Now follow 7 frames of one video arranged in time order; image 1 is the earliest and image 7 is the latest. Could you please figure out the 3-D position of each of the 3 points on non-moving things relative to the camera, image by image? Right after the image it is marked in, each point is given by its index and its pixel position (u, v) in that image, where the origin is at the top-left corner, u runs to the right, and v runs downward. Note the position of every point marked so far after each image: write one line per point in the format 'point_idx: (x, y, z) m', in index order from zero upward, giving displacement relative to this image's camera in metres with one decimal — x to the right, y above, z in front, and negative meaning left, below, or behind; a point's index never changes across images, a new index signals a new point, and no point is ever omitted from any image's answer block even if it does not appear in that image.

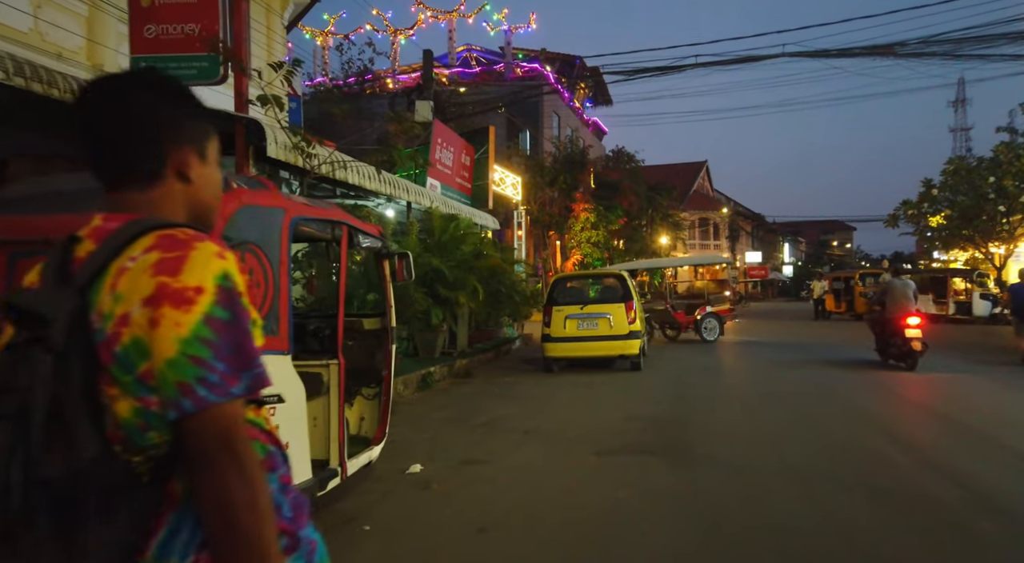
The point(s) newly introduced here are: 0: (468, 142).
0: (-1.0, +3.1, +16.1) m
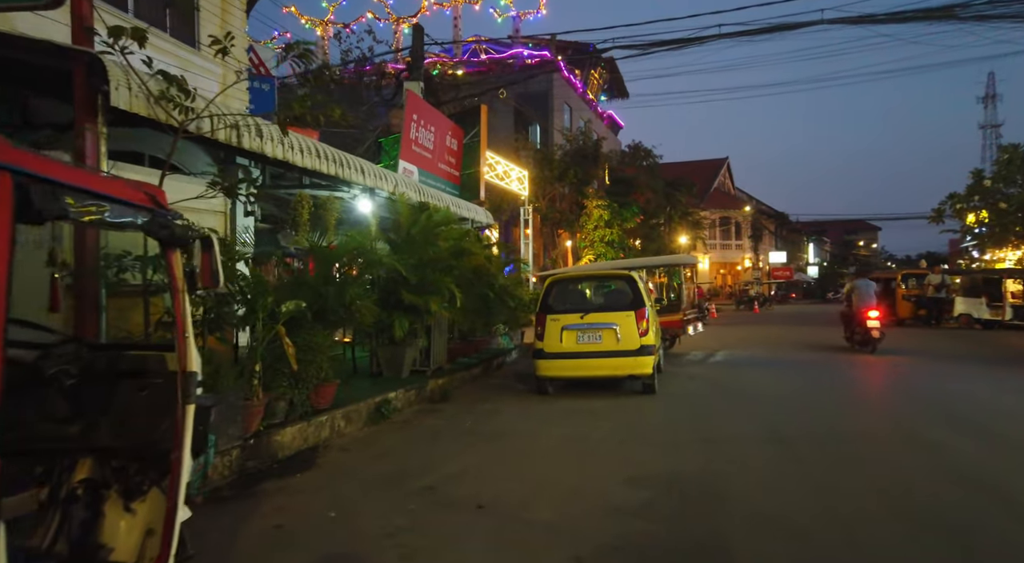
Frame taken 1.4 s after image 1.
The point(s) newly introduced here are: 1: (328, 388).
0: (-1.1, +3.1, +13.9) m
1: (-1.8, -1.1, +7.1) m
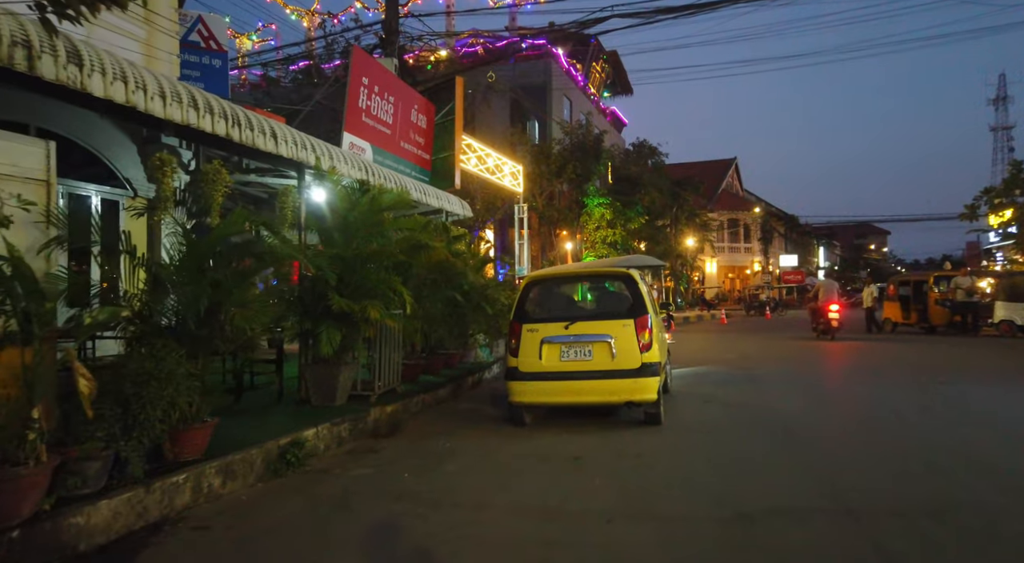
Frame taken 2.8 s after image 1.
0: (-1.5, +3.1, +11.8) m
1: (-2.2, -1.1, +5.0) m
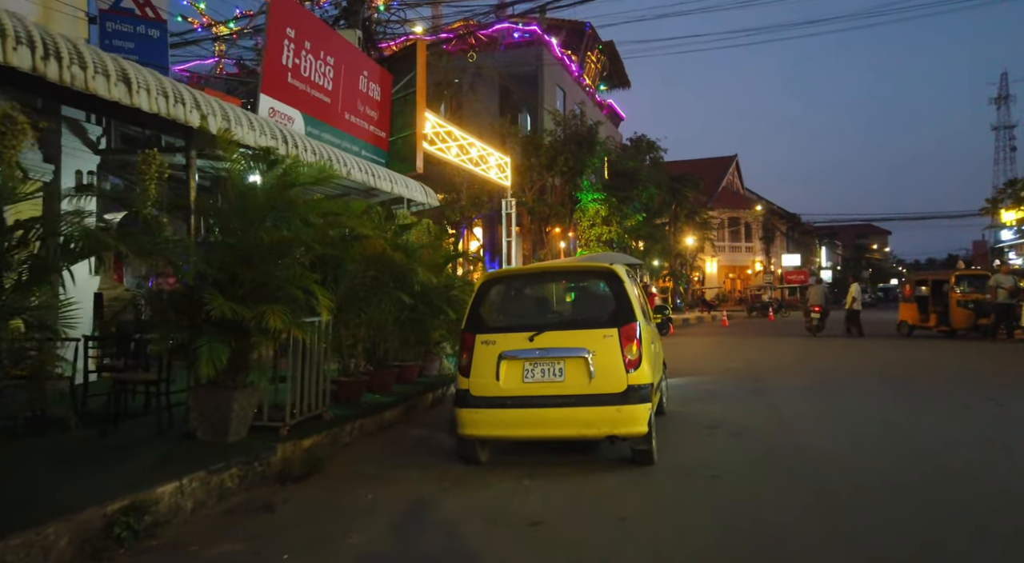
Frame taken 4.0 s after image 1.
0: (-1.9, +3.1, +10.1) m
1: (-2.6, -1.0, +3.3) m
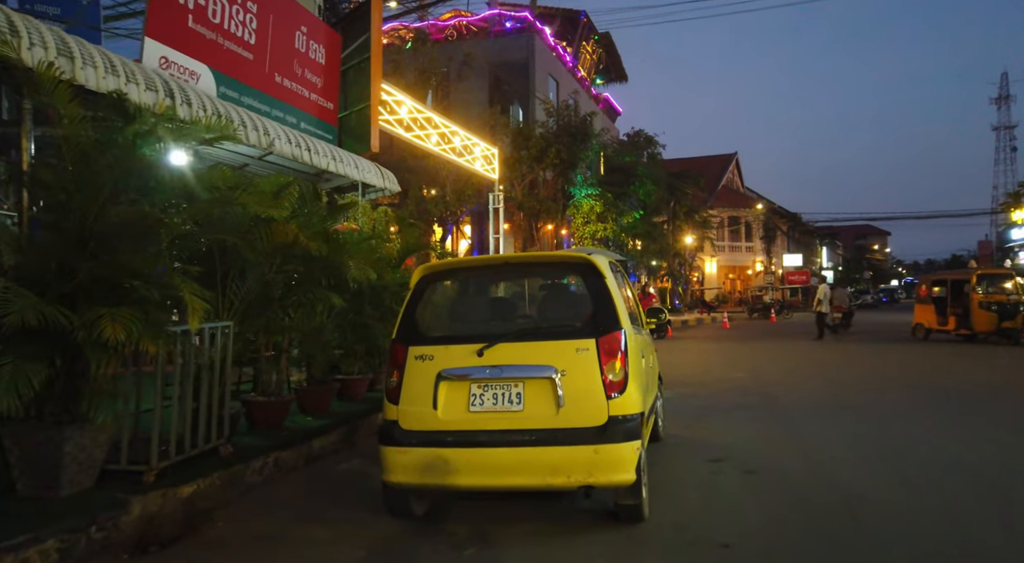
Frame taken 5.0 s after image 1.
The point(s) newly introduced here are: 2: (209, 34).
0: (-2.3, +3.1, +8.5) m
1: (-3.0, -1.0, +1.7) m
2: (-2.7, +2.2, +6.5) m
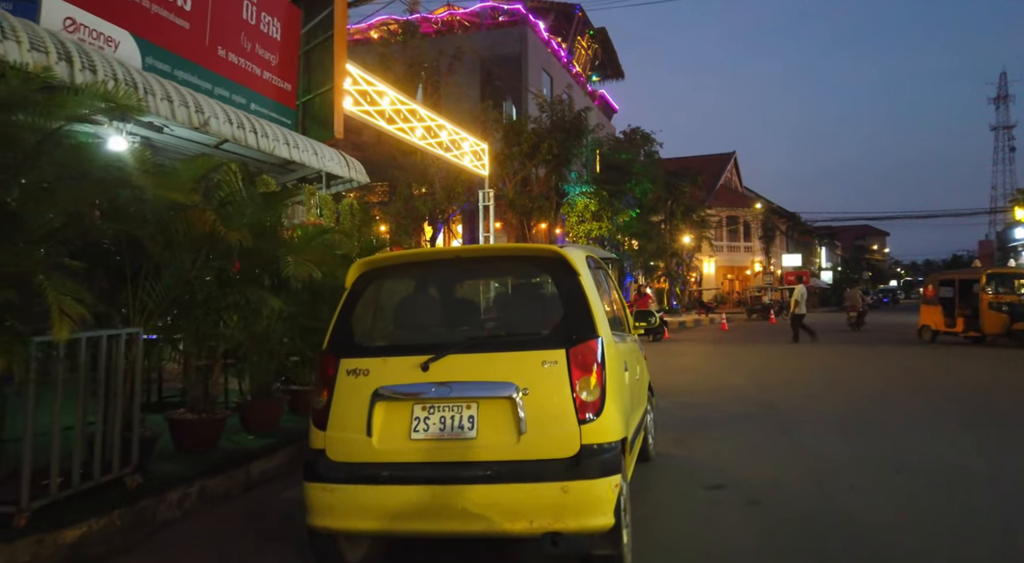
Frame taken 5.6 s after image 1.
0: (-2.5, +3.1, +7.7) m
1: (-3.2, -1.0, +0.9) m
2: (-3.0, +2.2, +5.7) m
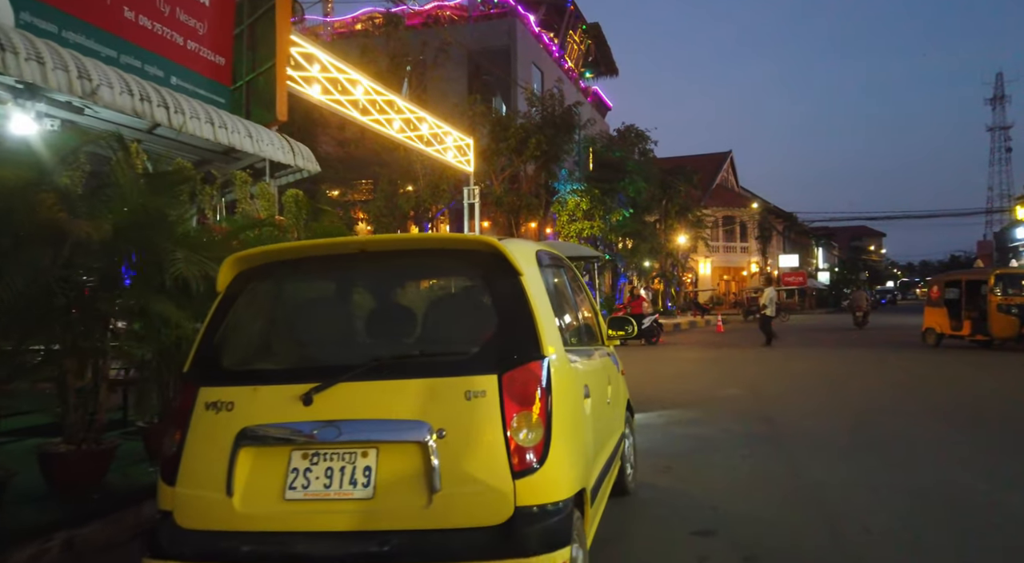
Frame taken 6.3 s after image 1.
0: (-2.9, +3.1, +6.7) m
1: (-3.6, -1.0, -0.1) m
2: (-3.3, +2.2, +4.7) m
